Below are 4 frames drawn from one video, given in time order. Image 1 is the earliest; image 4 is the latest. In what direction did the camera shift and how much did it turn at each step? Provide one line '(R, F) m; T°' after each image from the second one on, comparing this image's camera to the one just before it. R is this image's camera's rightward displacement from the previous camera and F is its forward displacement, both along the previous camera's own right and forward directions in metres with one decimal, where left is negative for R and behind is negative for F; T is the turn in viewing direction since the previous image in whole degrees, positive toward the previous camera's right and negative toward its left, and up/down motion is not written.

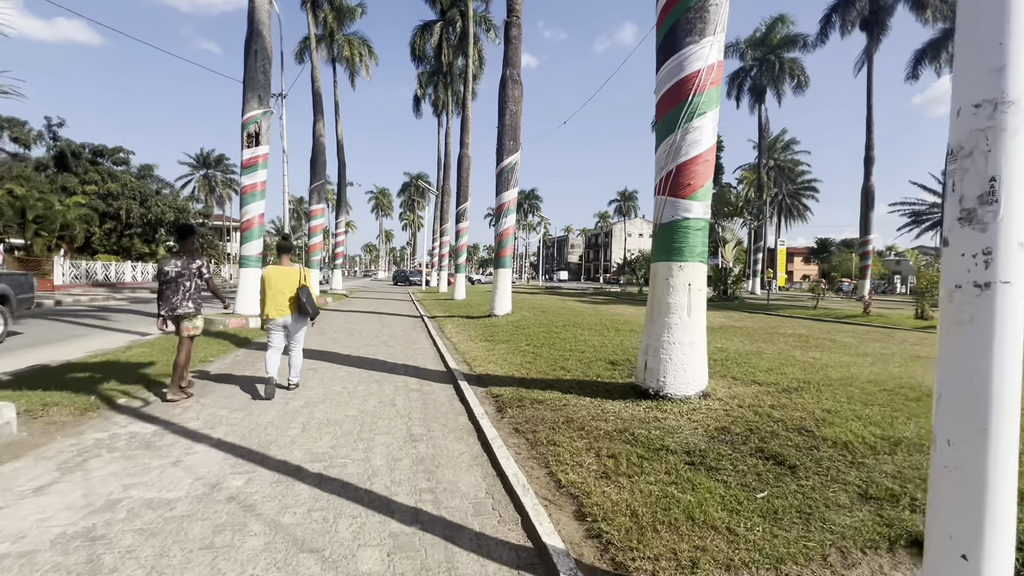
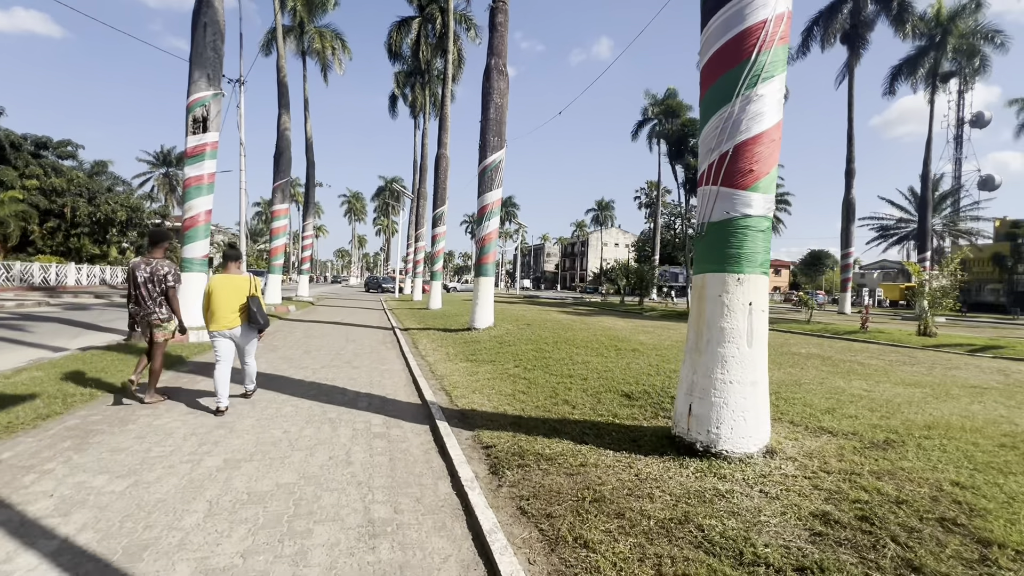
(-0.2, +1.5) m; +3°
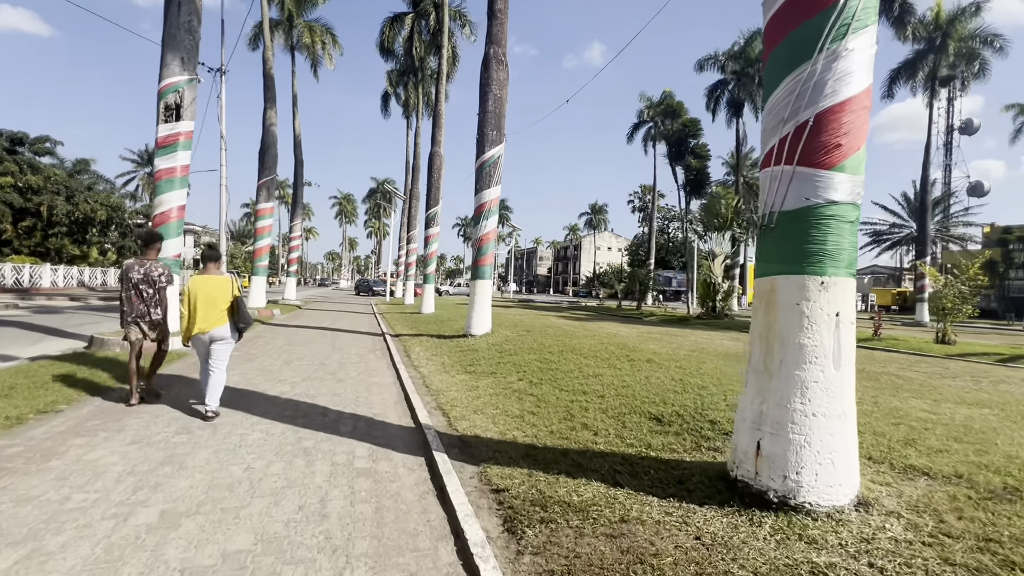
(-0.2, +0.9) m; +1°
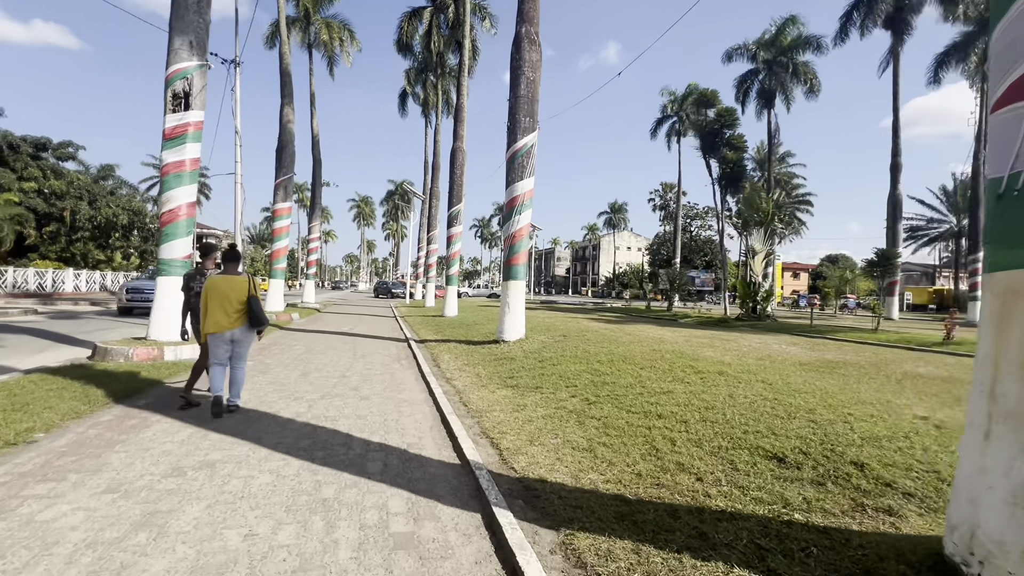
(-0.5, +1.2) m; -2°
